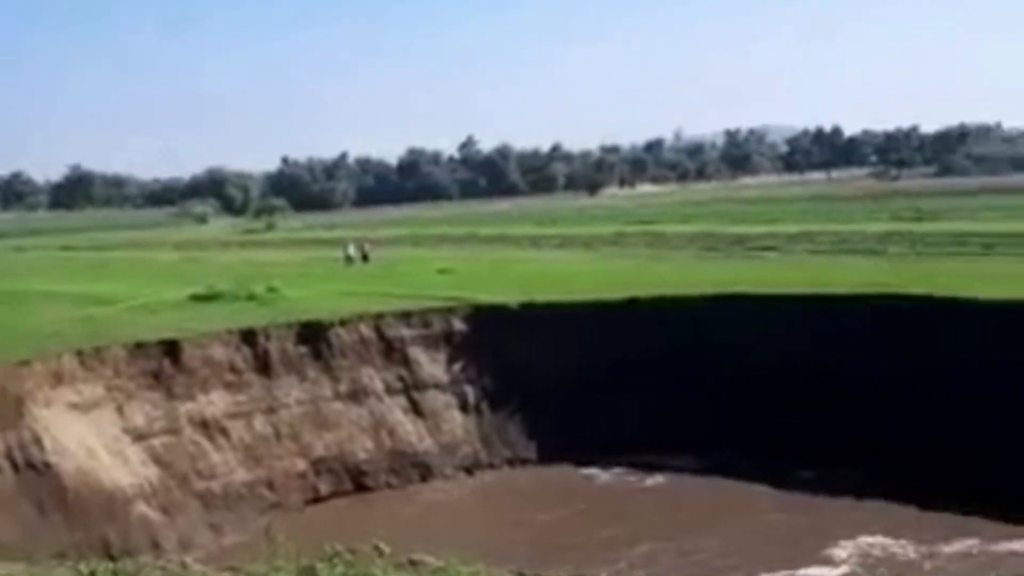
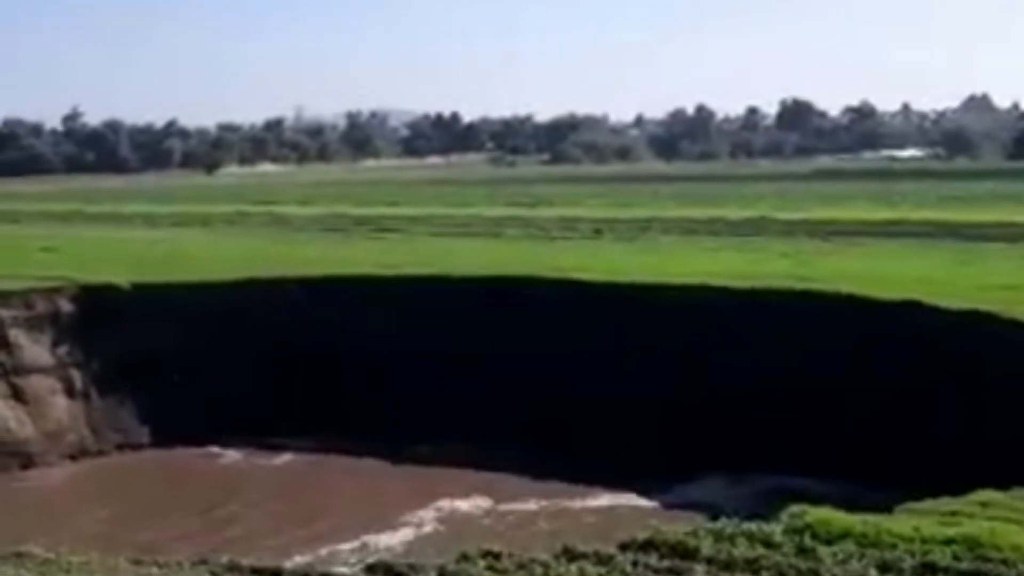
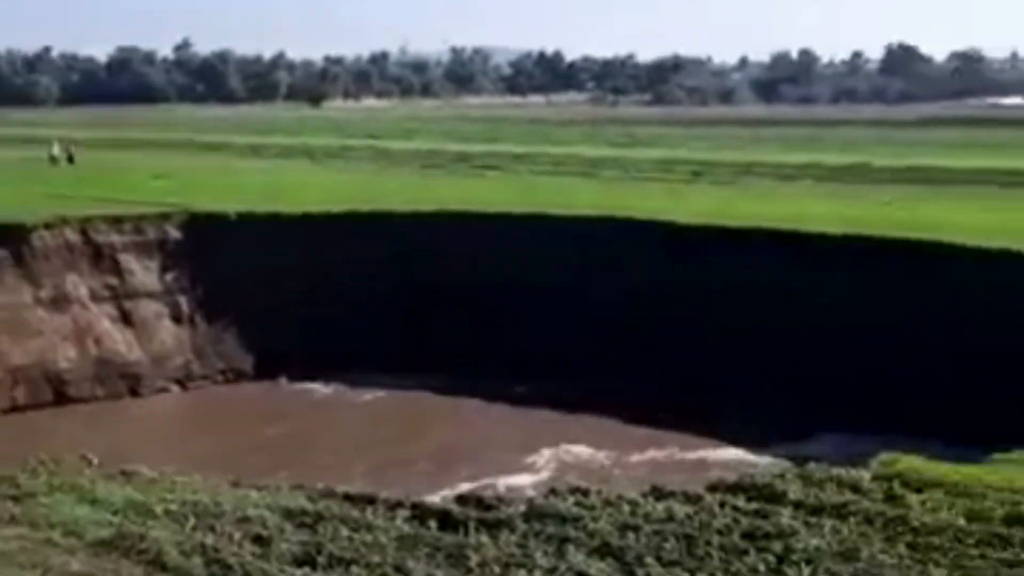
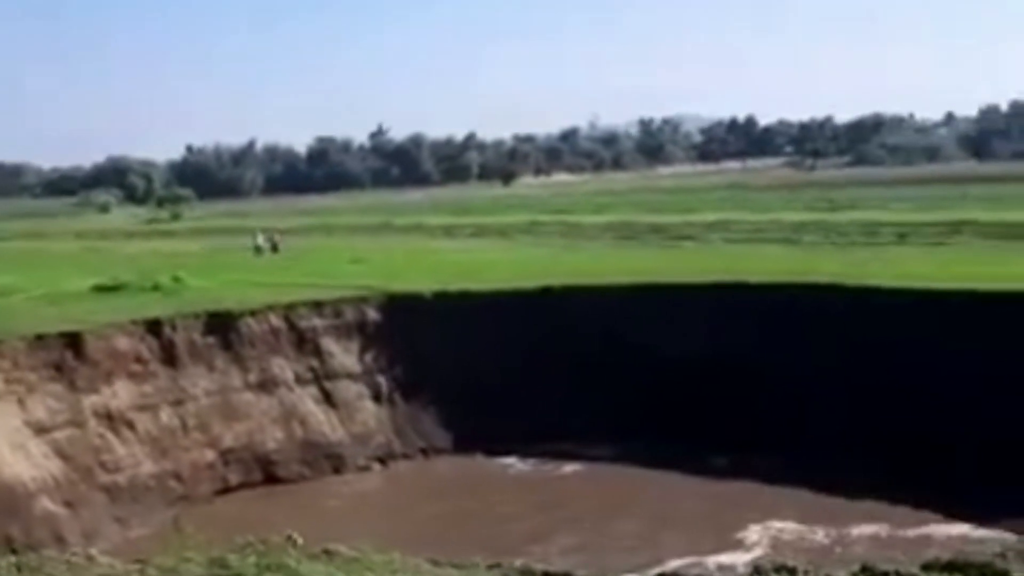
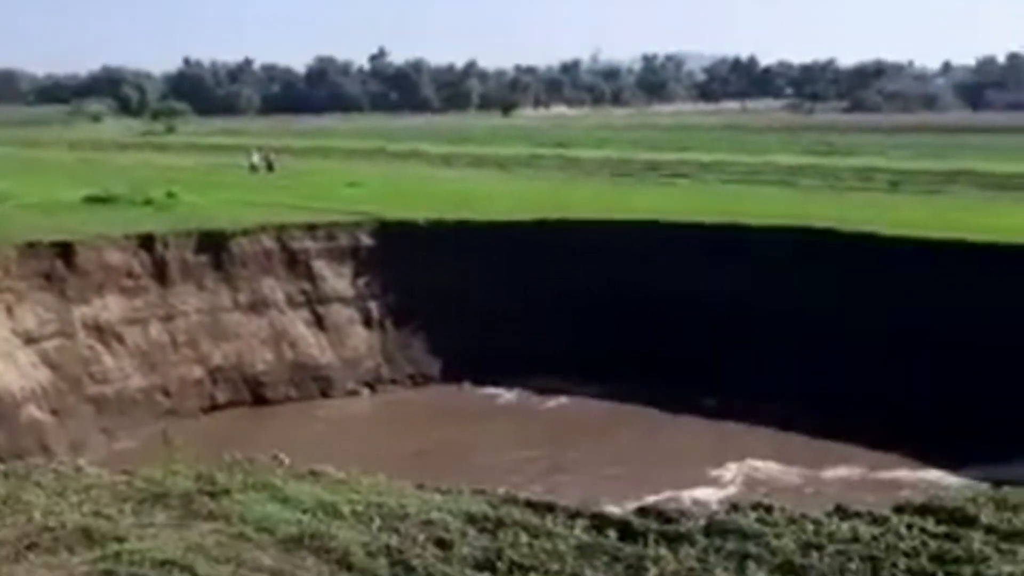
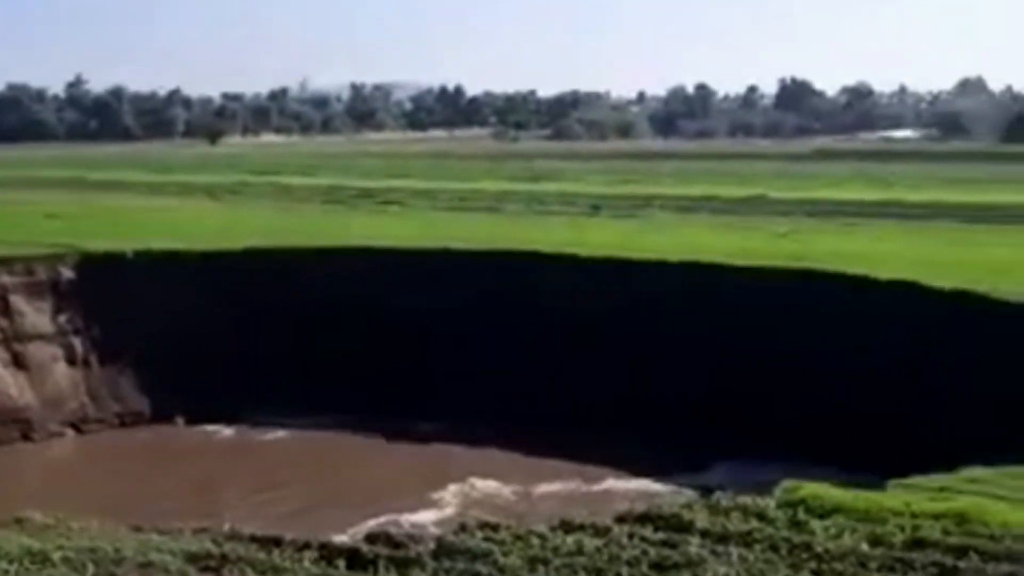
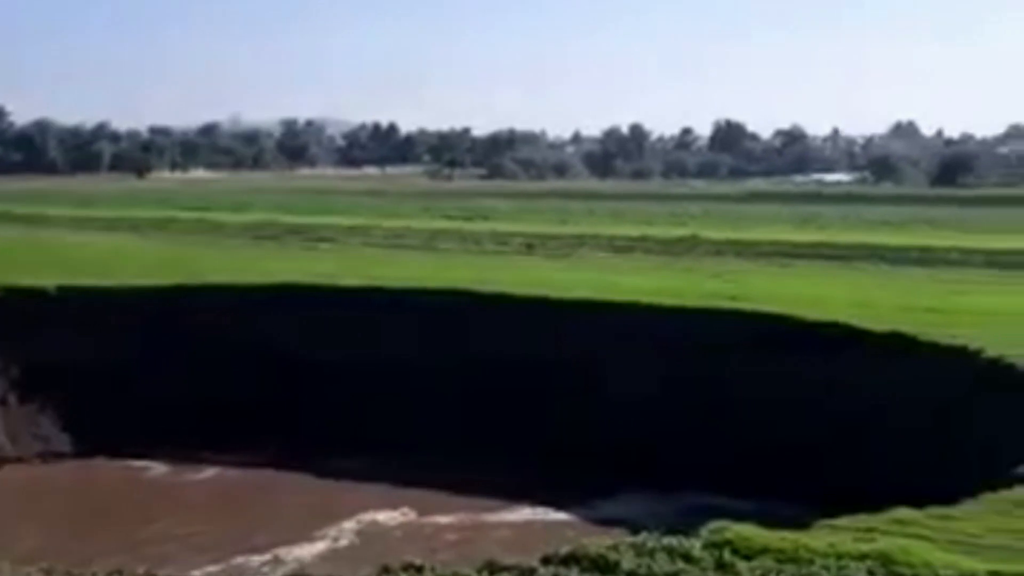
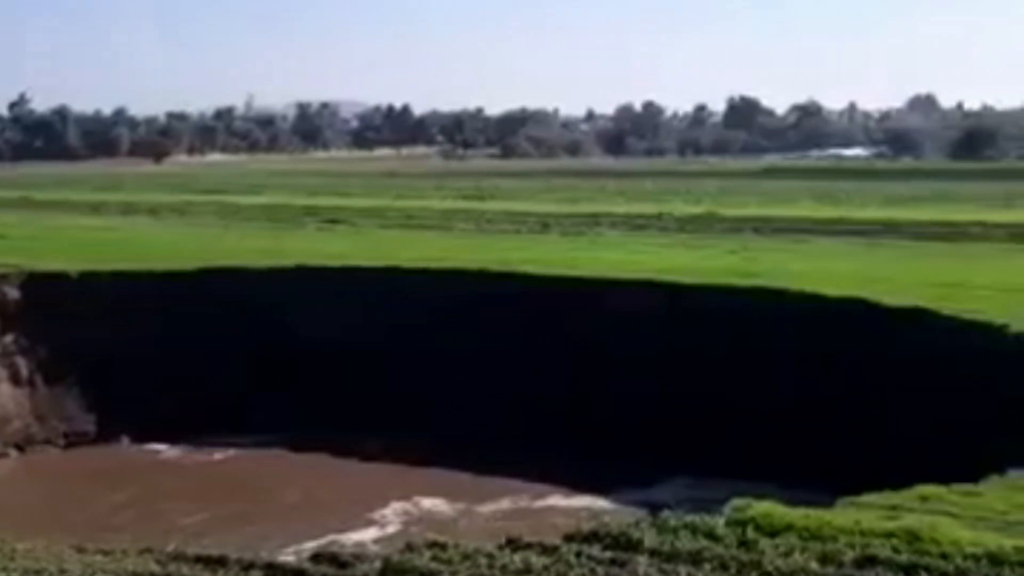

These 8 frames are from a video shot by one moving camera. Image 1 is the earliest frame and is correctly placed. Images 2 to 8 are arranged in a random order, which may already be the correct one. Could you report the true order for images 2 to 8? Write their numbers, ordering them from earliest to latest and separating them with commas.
4, 5, 3, 6, 8, 2, 7
